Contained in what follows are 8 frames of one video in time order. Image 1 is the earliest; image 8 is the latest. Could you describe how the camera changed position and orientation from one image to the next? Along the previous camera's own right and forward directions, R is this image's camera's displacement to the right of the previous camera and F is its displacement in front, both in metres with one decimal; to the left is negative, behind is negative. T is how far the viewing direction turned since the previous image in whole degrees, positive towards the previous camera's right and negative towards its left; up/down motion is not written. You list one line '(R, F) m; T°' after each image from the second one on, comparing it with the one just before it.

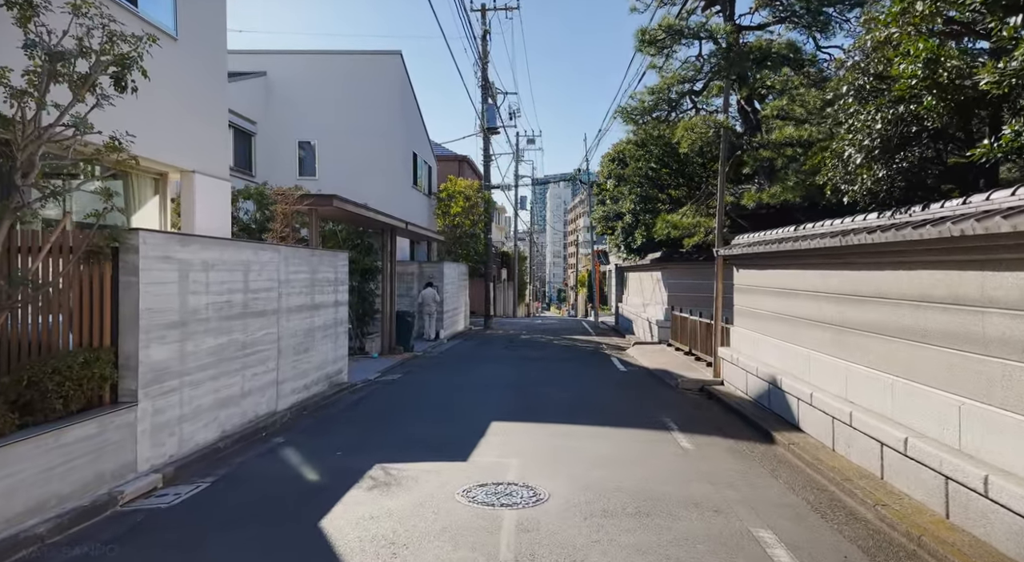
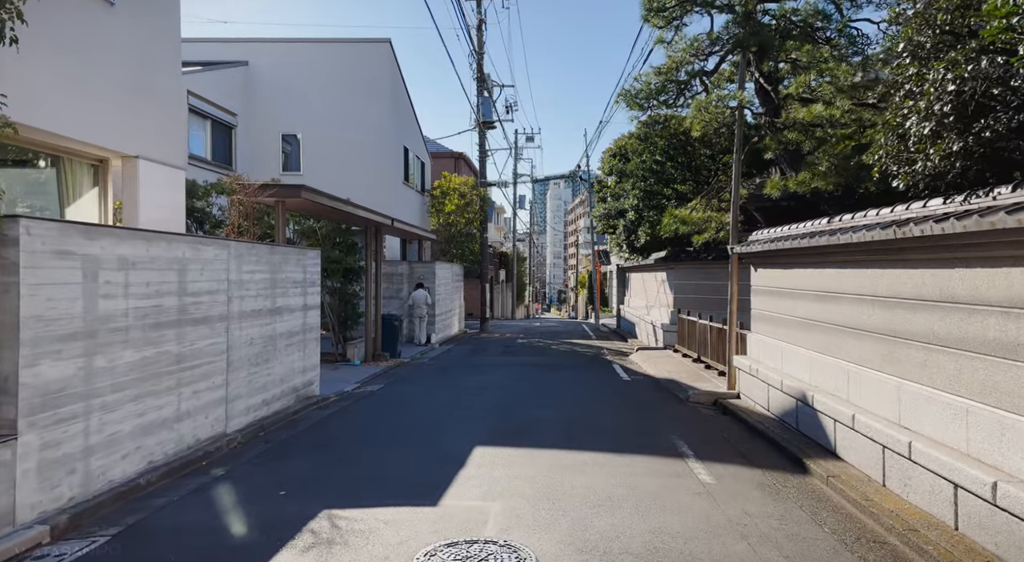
(+0.2, +1.2) m; 0°
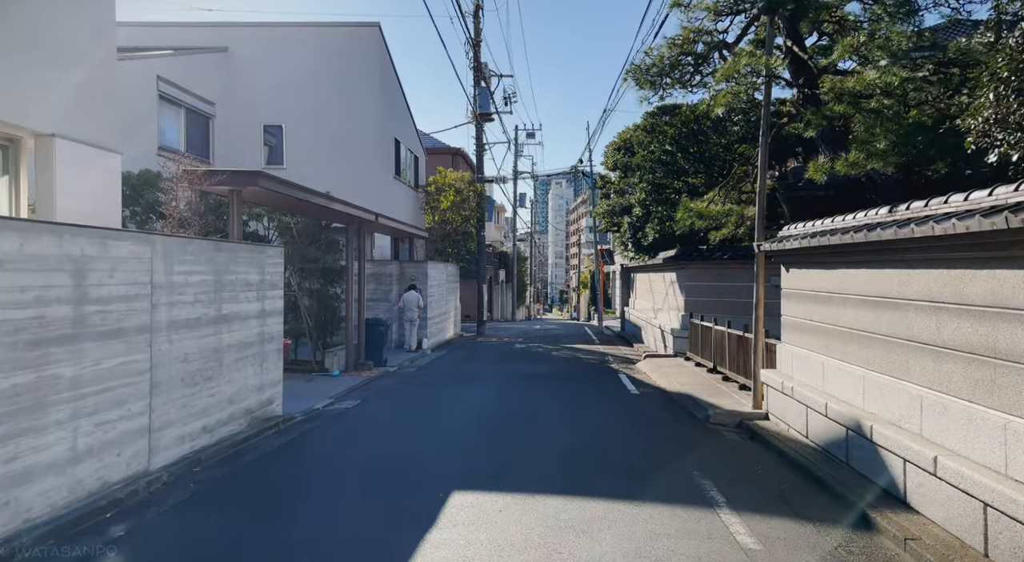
(+0.1, +1.3) m; 0°
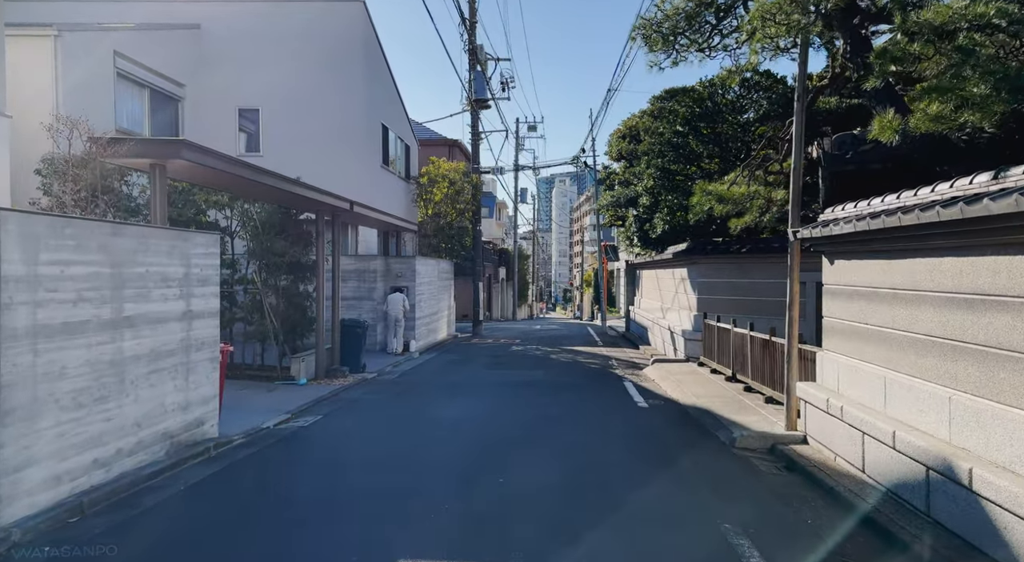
(+0.2, +1.5) m; 0°
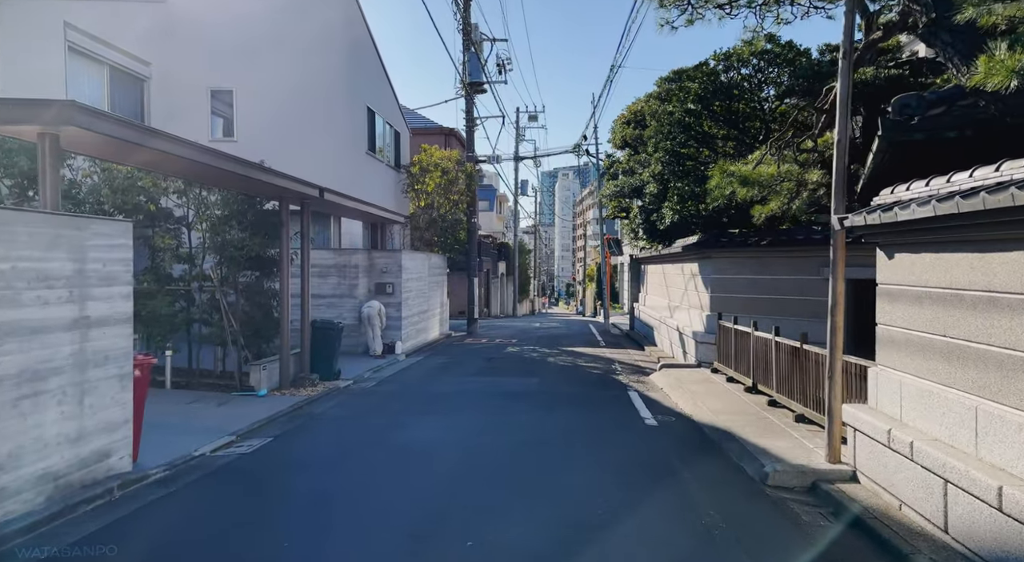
(+0.2, +1.4) m; 0°
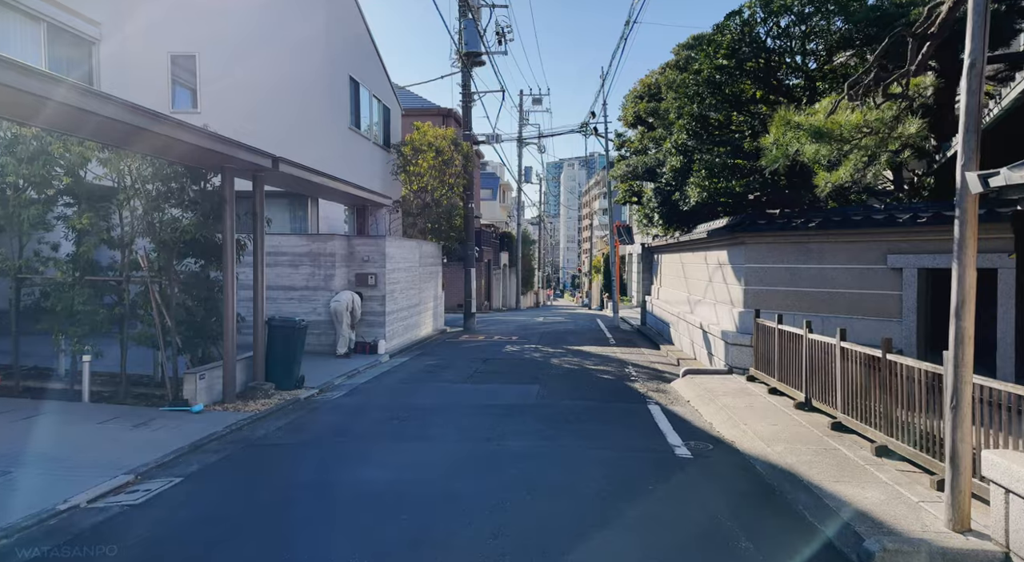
(+0.1, +1.9) m; 0°
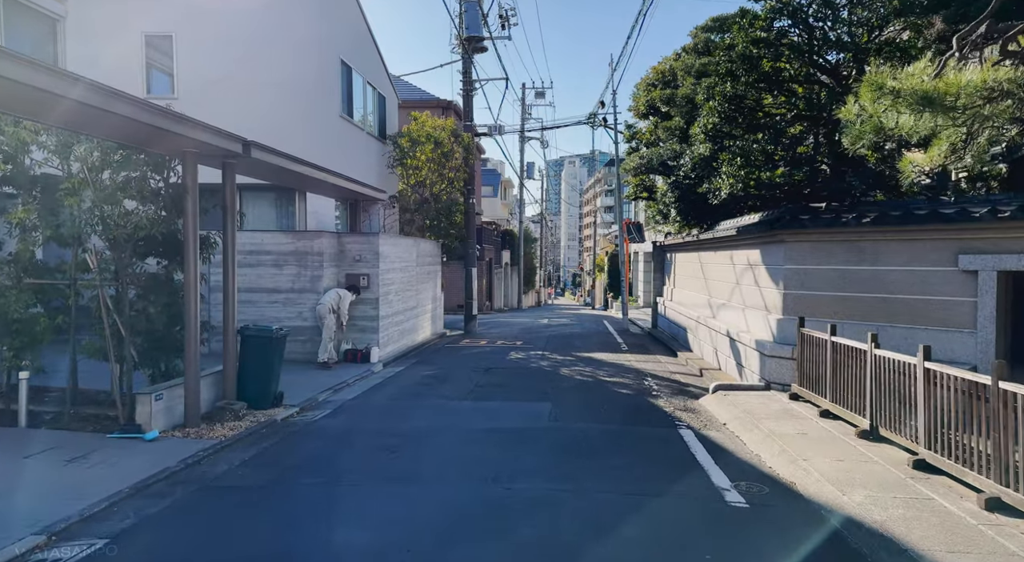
(-0.1, +1.2) m; 0°
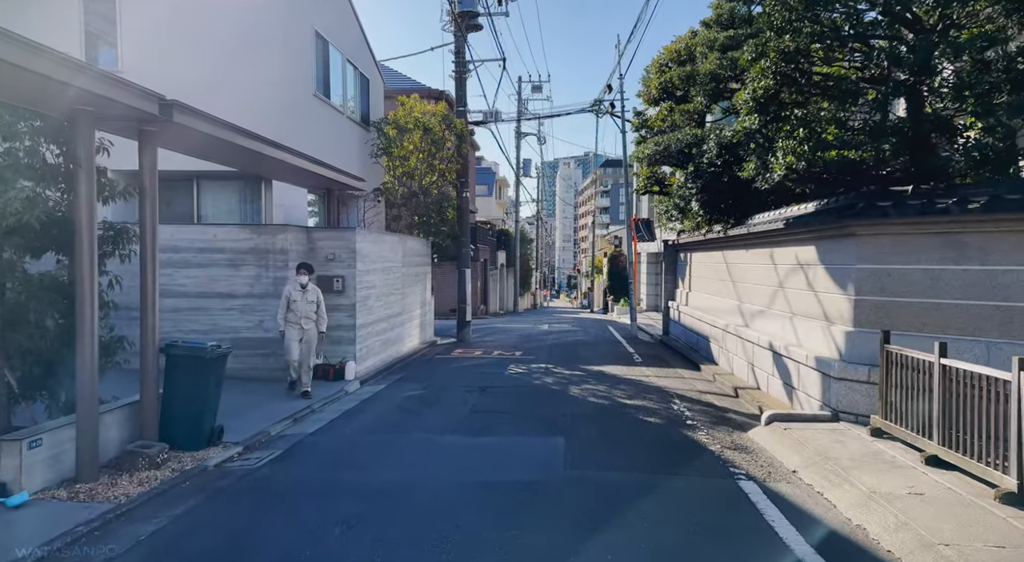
(-0.1, +1.8) m; +1°
